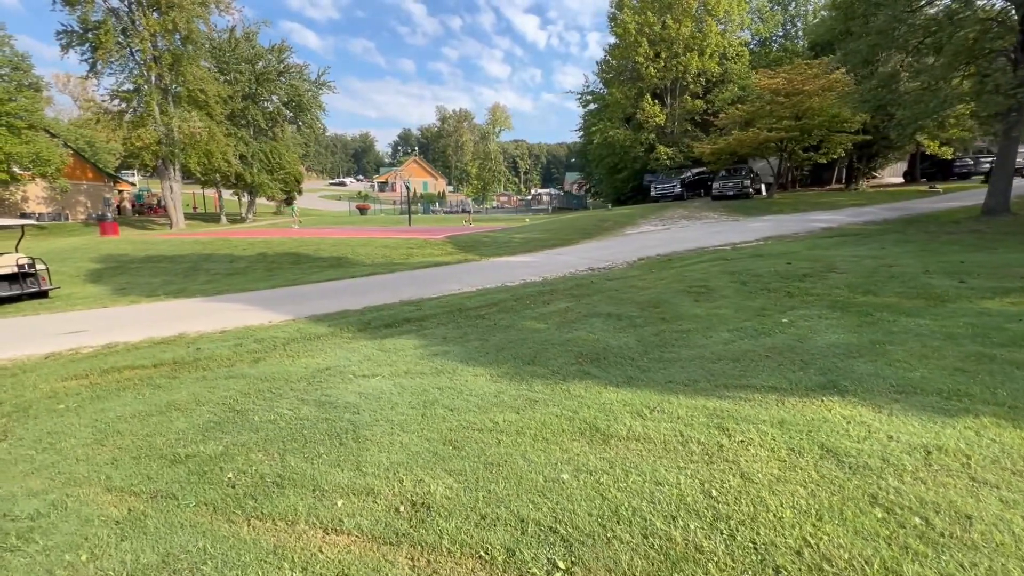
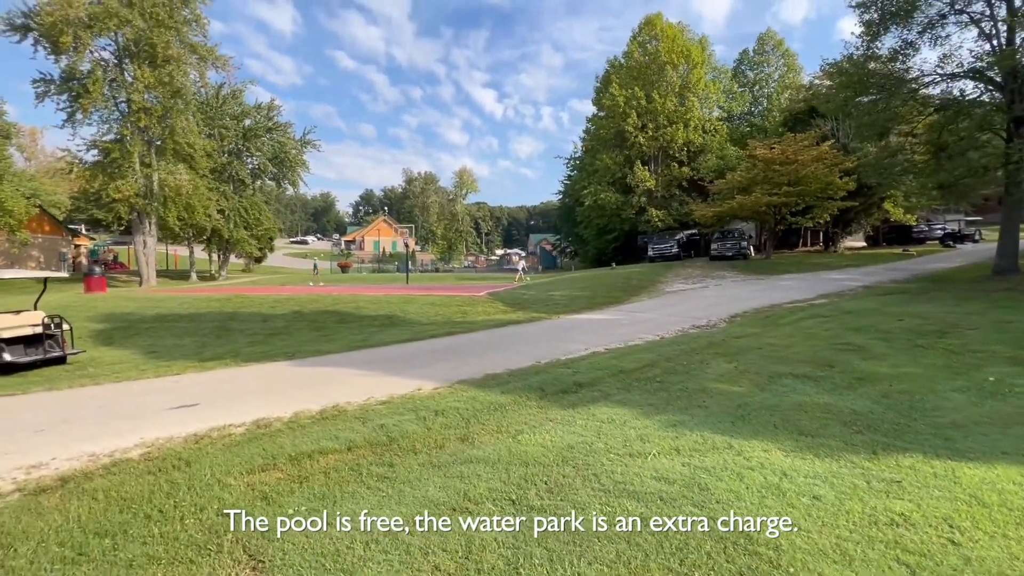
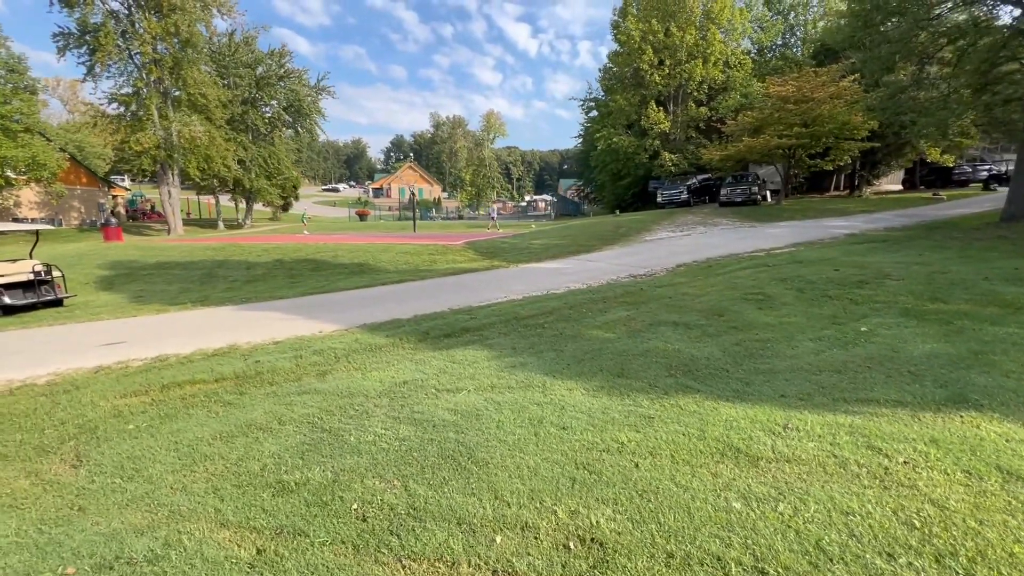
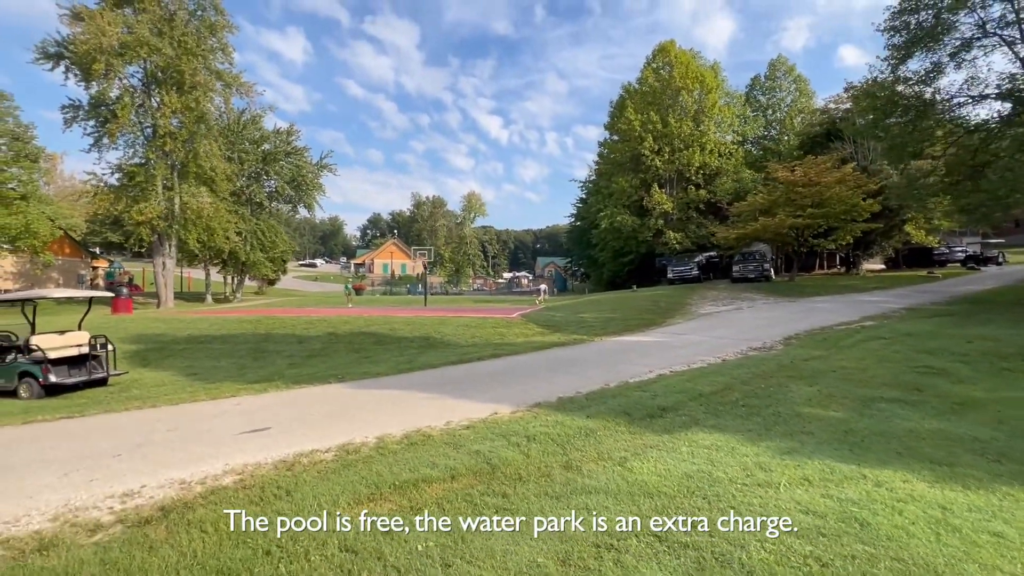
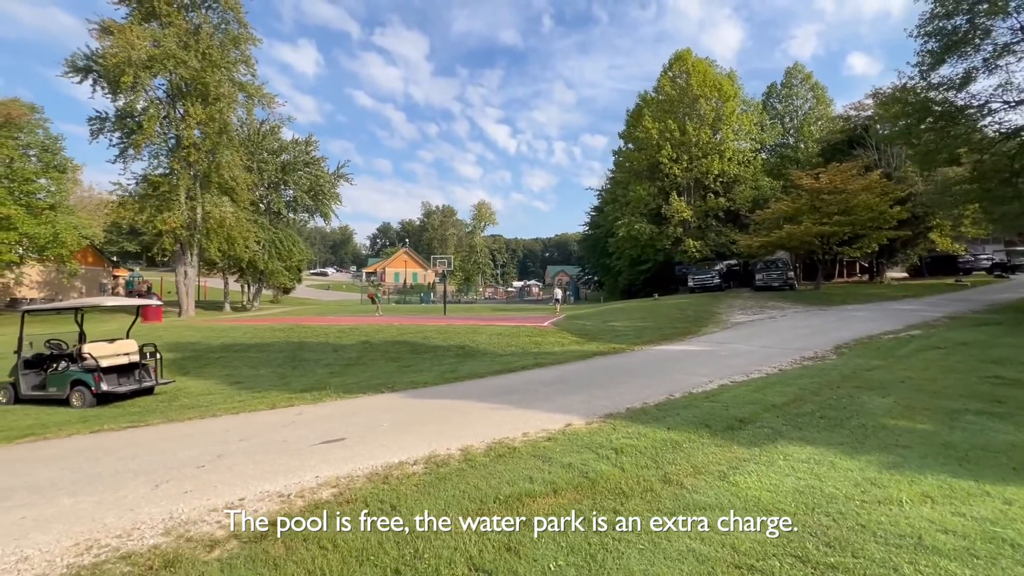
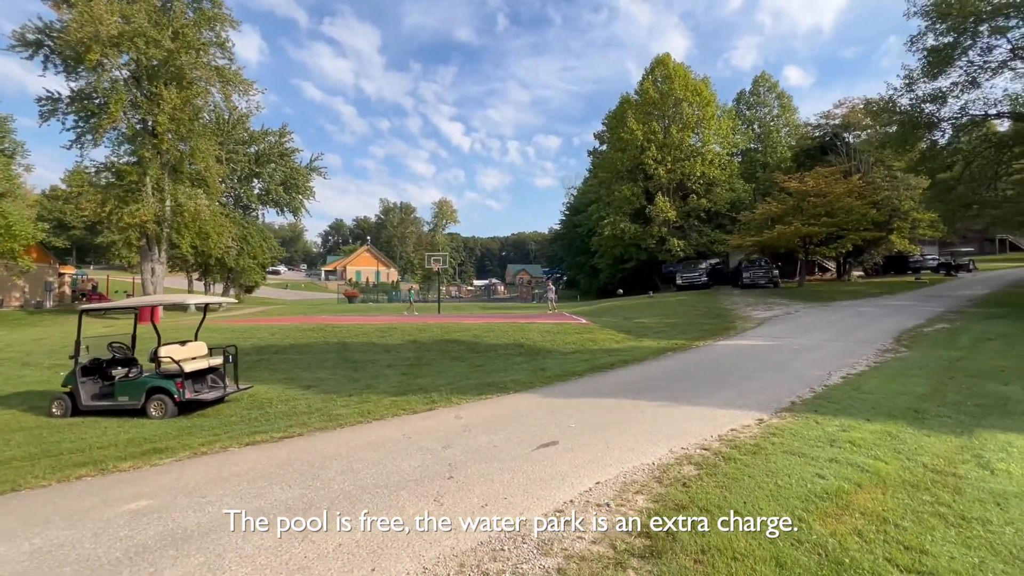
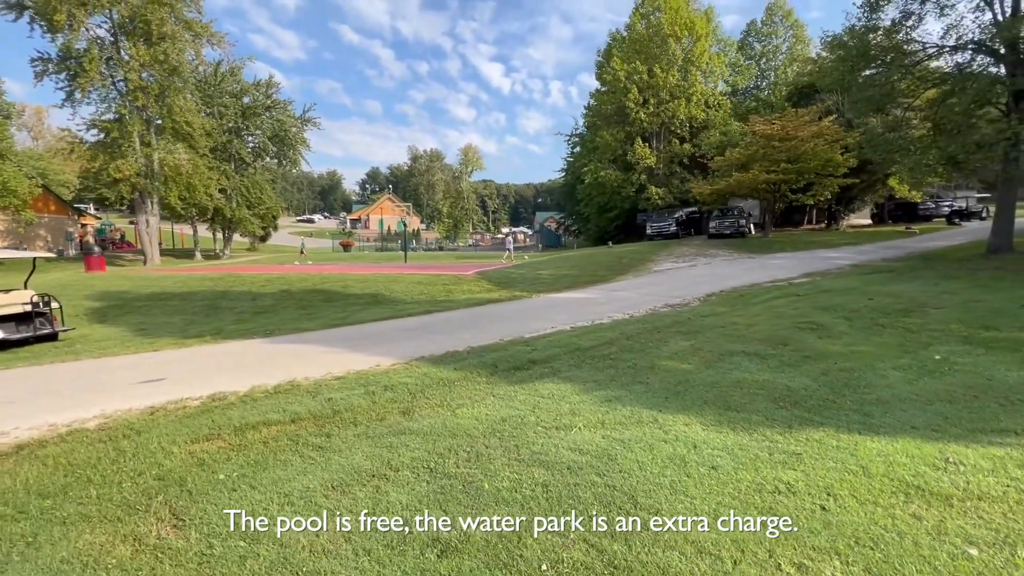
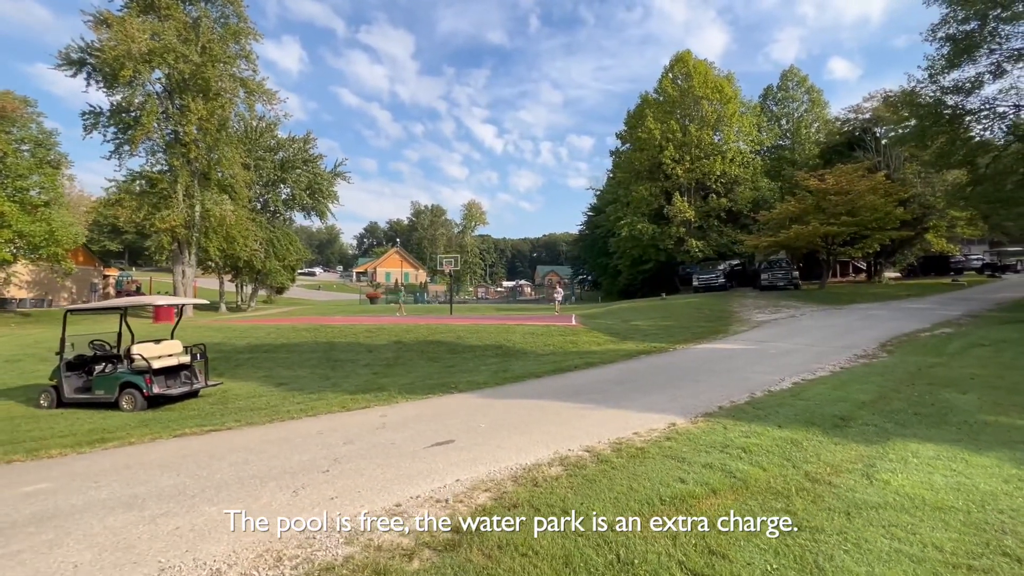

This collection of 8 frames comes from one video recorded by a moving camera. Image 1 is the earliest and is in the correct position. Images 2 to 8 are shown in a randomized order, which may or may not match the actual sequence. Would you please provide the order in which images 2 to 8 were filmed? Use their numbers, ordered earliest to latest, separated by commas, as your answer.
3, 7, 2, 4, 5, 8, 6
